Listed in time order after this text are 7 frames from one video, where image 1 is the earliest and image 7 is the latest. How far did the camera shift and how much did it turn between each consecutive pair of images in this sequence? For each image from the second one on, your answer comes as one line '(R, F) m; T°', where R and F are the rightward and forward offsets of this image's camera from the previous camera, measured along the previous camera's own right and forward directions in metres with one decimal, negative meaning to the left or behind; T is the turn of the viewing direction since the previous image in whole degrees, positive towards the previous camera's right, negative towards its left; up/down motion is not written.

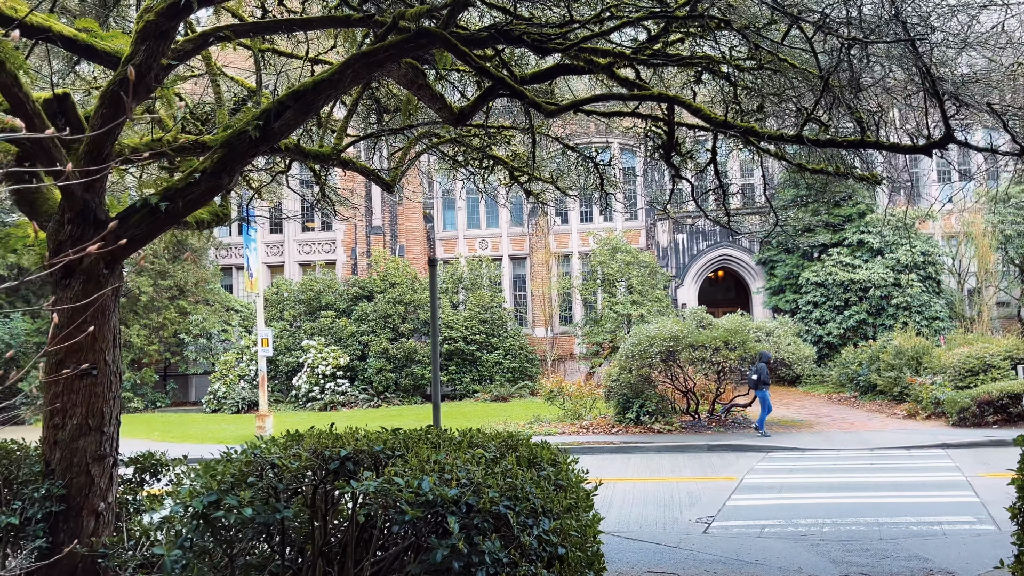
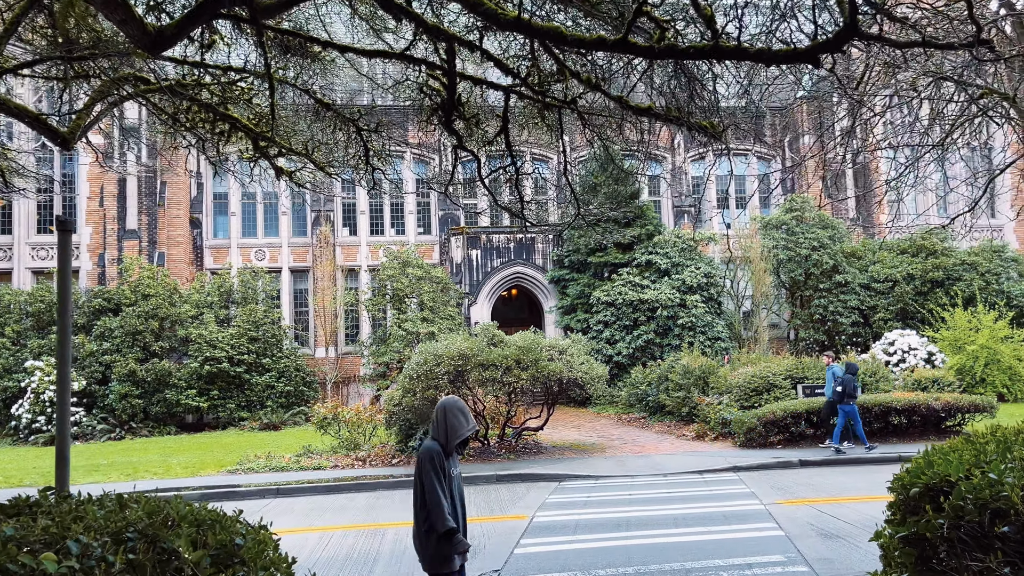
(+0.4, +1.5) m; +14°
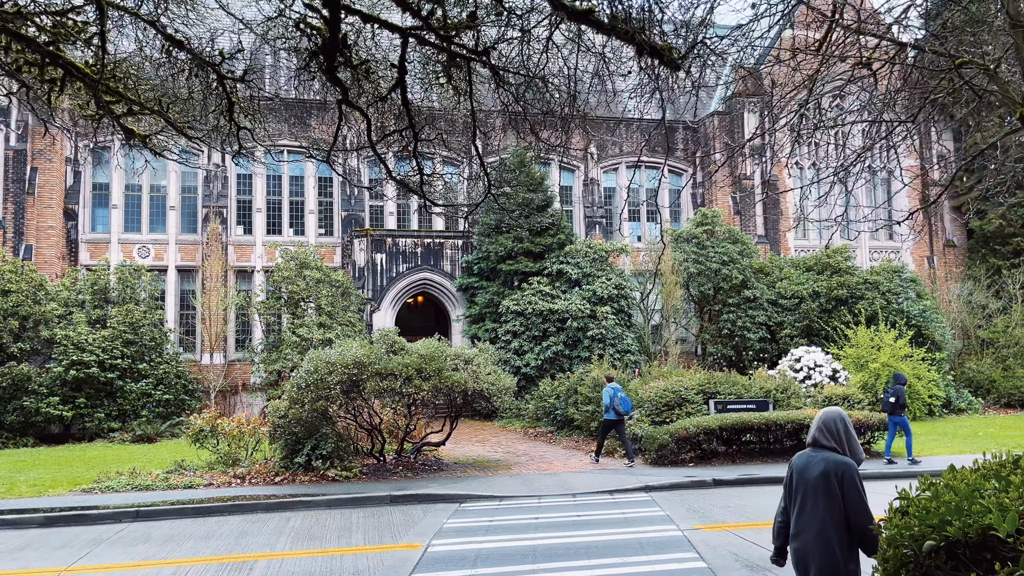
(+0.1, +0.9) m; +7°
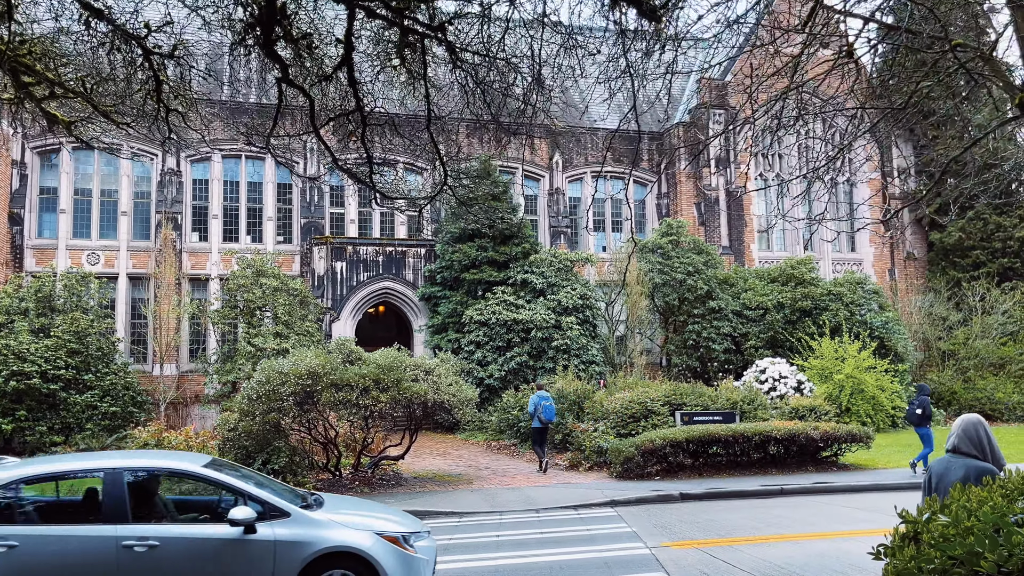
(0.0, +0.4) m; +3°
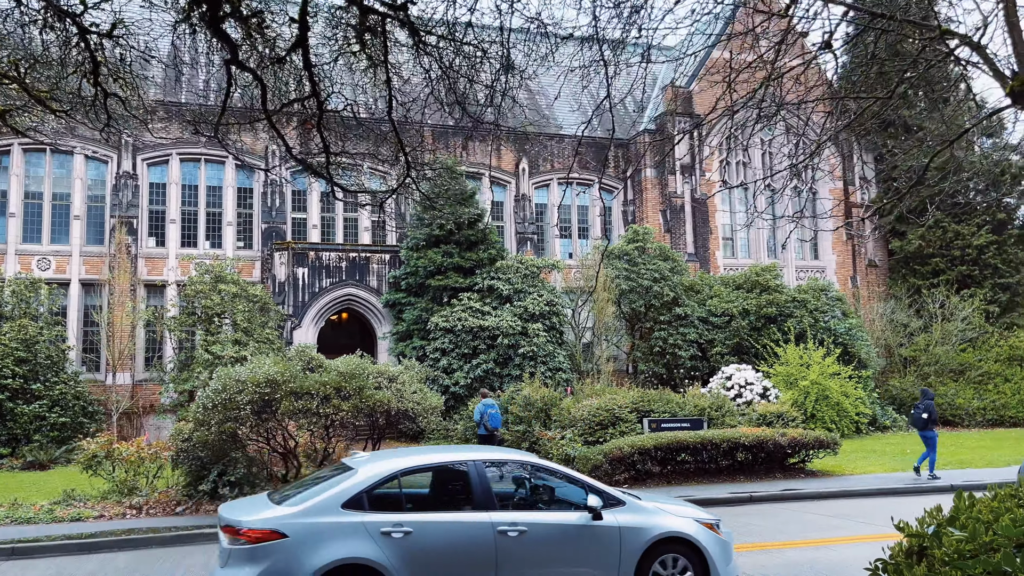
(0.0, +0.2) m; +2°
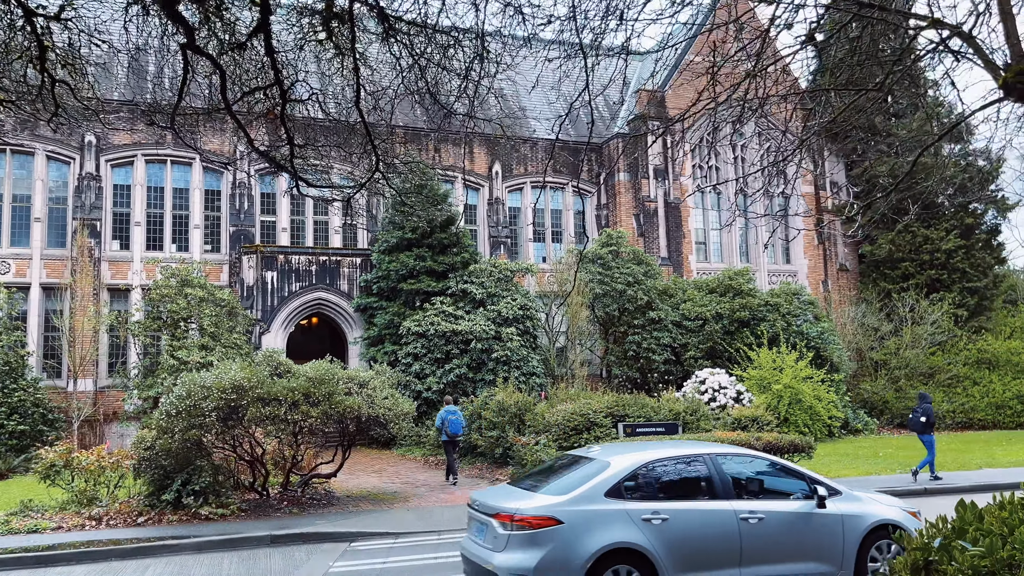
(0.0, +0.2) m; +2°
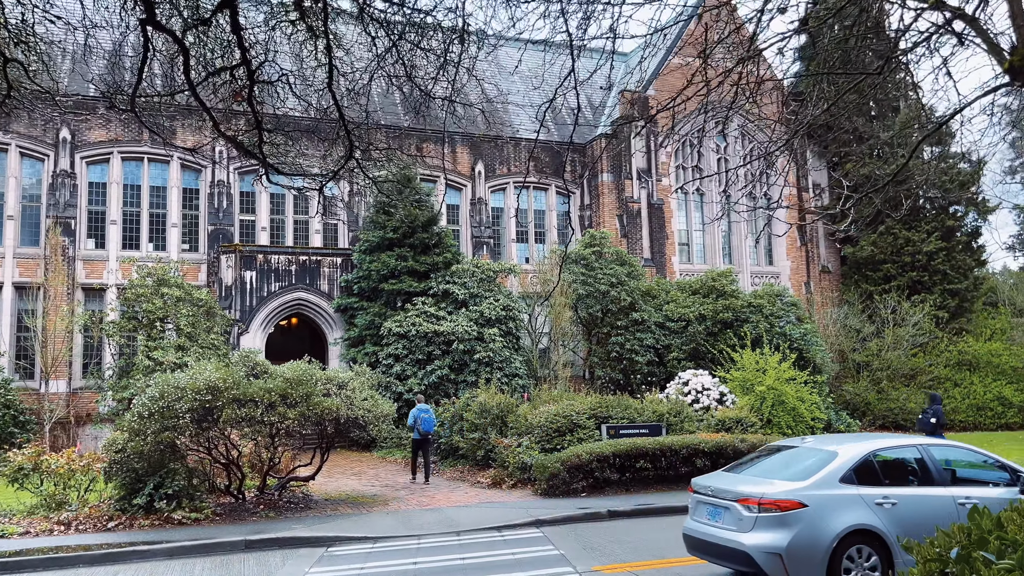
(0.0, +0.2) m; +1°
